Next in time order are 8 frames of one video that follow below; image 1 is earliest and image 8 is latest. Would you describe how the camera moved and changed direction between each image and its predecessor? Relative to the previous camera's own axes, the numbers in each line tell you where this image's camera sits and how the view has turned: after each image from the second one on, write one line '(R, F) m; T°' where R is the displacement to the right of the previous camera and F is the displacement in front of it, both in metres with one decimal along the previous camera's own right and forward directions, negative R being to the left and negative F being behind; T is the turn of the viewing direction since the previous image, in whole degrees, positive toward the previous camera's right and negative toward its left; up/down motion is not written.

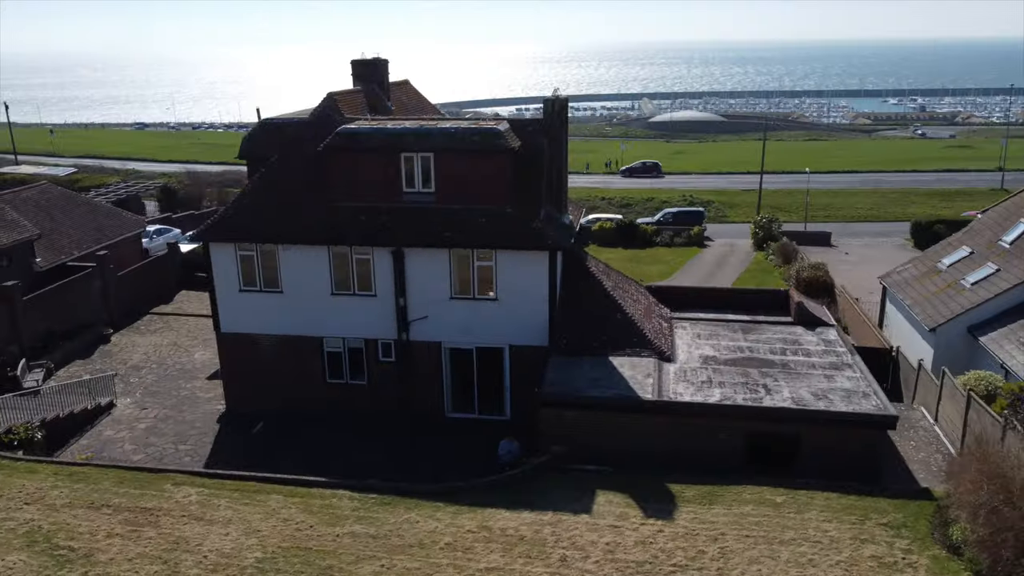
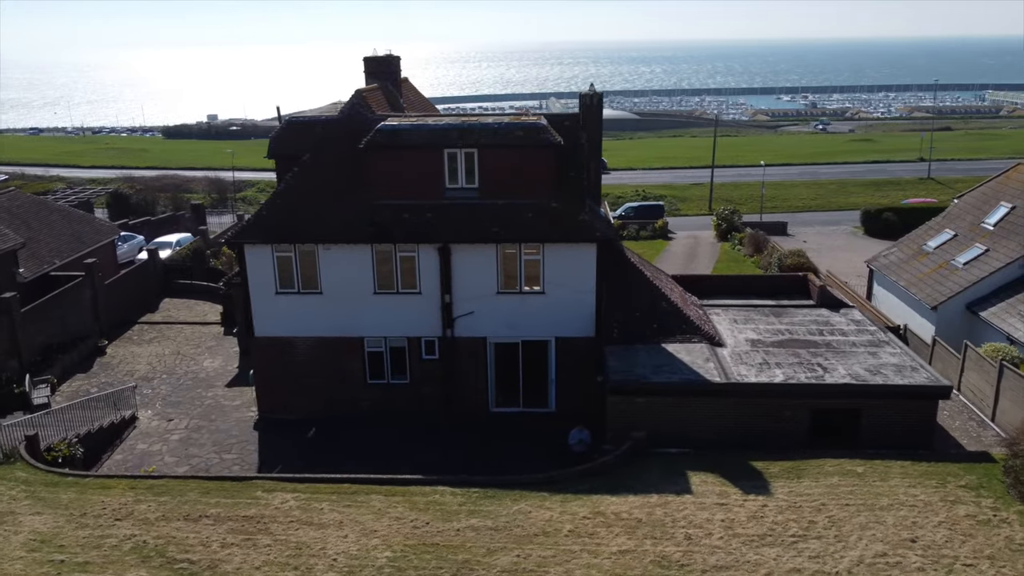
(-3.6, 0.0) m; +6°
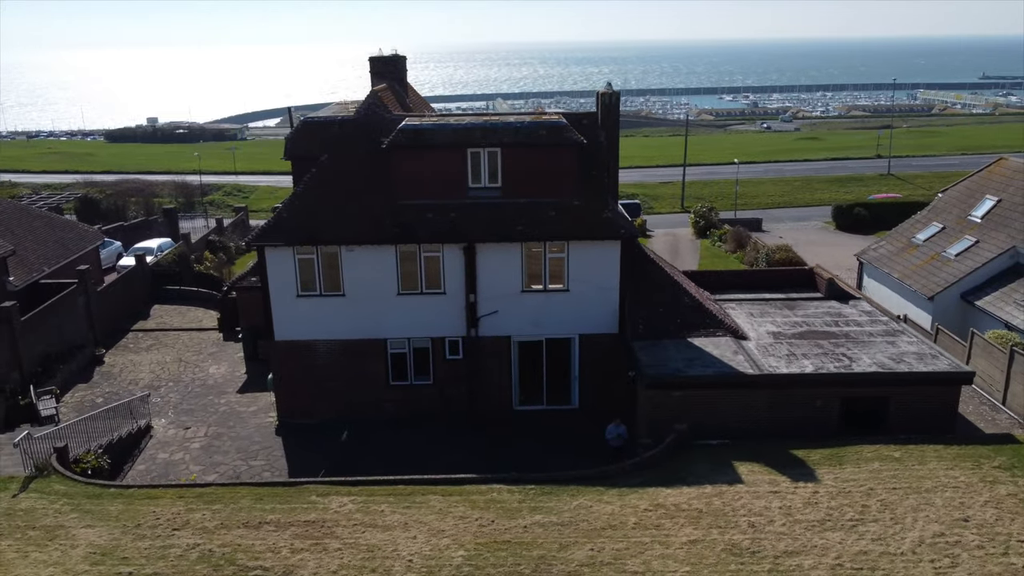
(-2.1, 0.0) m; +4°
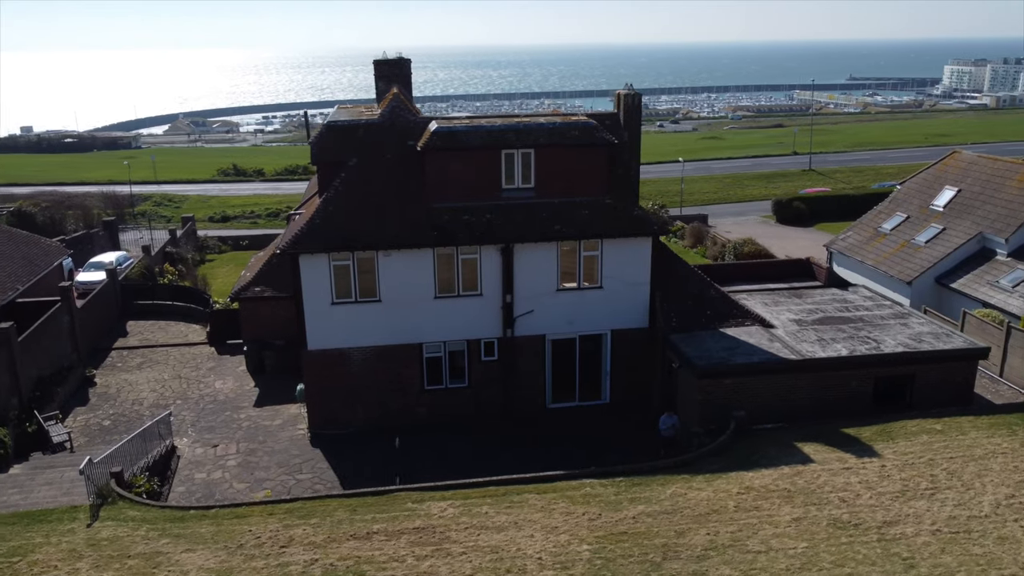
(-3.7, +0.1) m; +7°
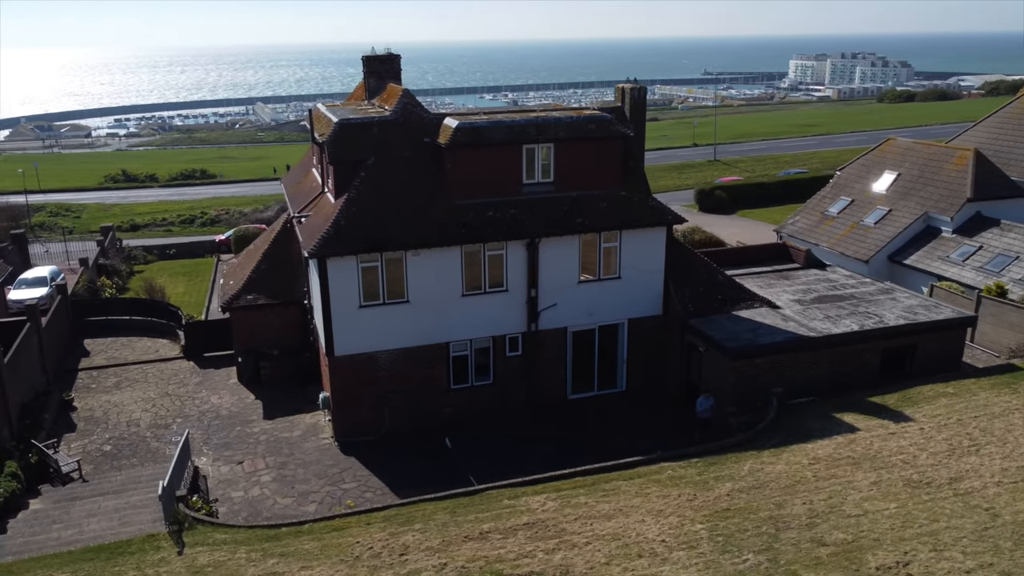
(-4.0, +0.2) m; +9°
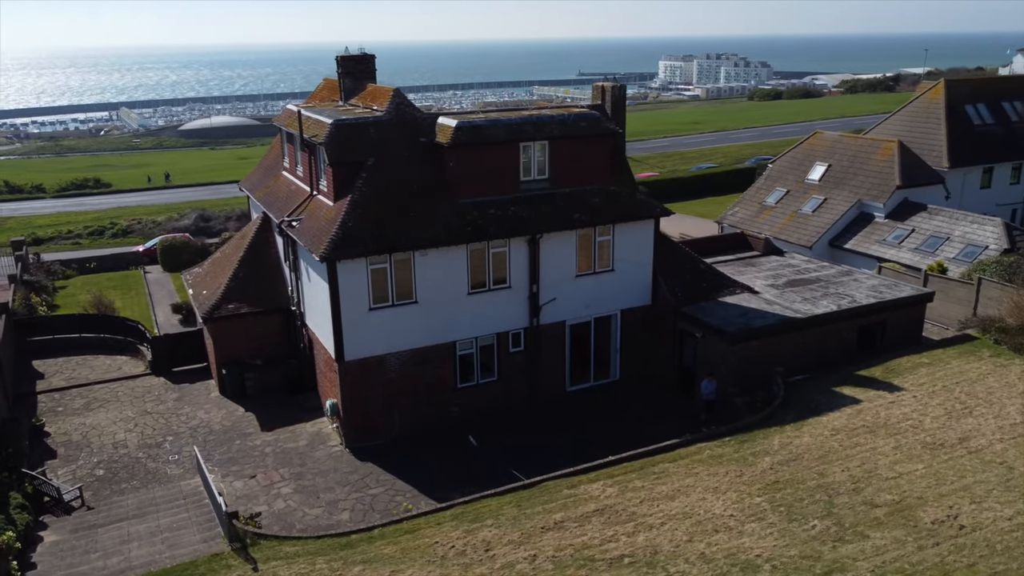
(-3.2, 0.0) m; +8°
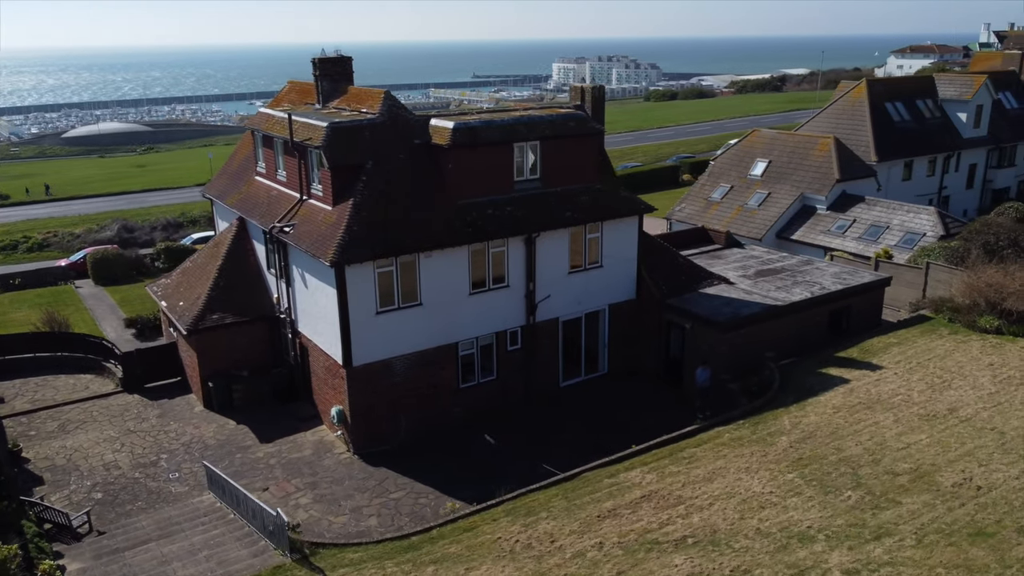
(-2.7, -0.1) m; +7°
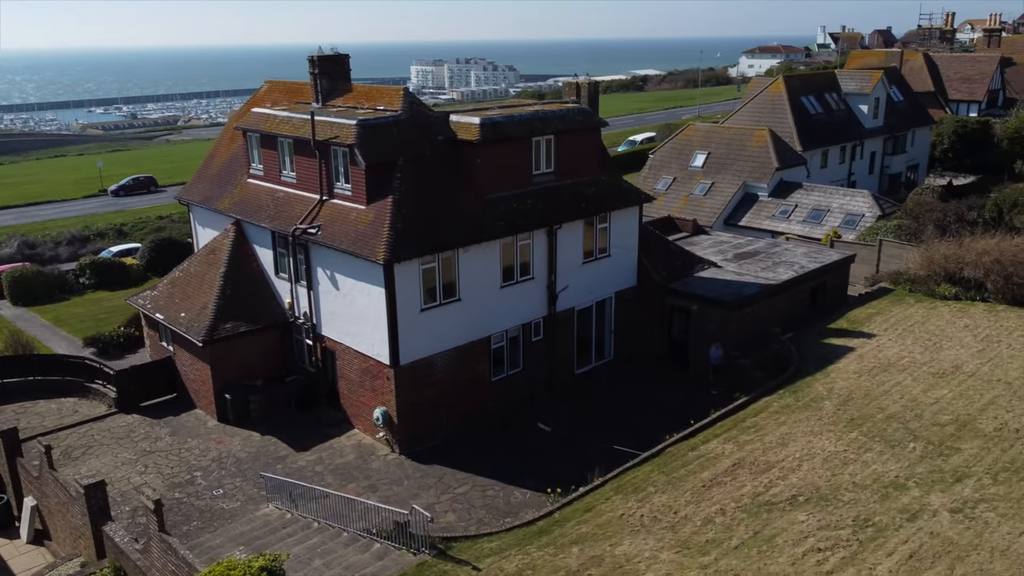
(-4.4, 0.0) m; +9°
